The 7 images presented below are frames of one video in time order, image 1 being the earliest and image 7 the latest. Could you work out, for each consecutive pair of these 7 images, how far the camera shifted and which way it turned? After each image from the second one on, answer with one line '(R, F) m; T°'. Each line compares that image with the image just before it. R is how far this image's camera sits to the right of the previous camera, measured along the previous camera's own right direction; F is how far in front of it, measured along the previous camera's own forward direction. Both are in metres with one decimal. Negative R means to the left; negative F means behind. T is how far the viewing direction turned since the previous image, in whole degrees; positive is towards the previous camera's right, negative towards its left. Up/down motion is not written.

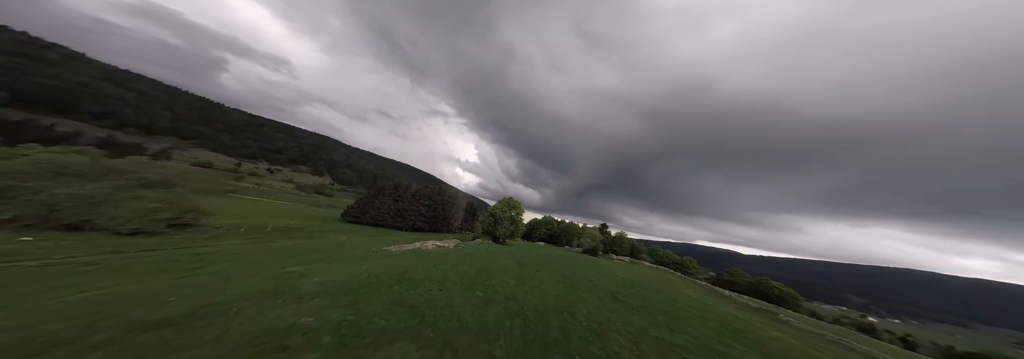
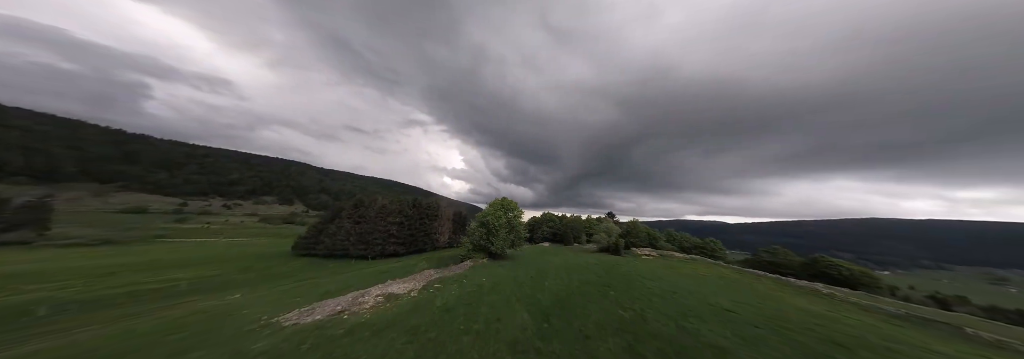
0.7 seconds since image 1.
(-0.3, +5.9) m; +3°
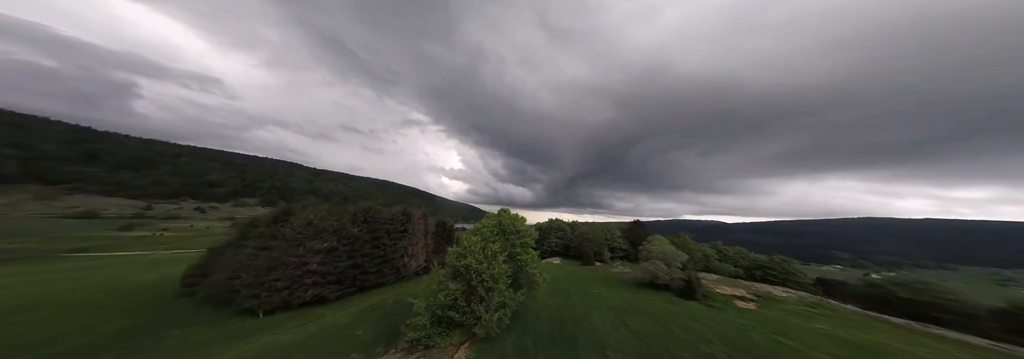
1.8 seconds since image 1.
(-0.3, +8.5) m; +1°
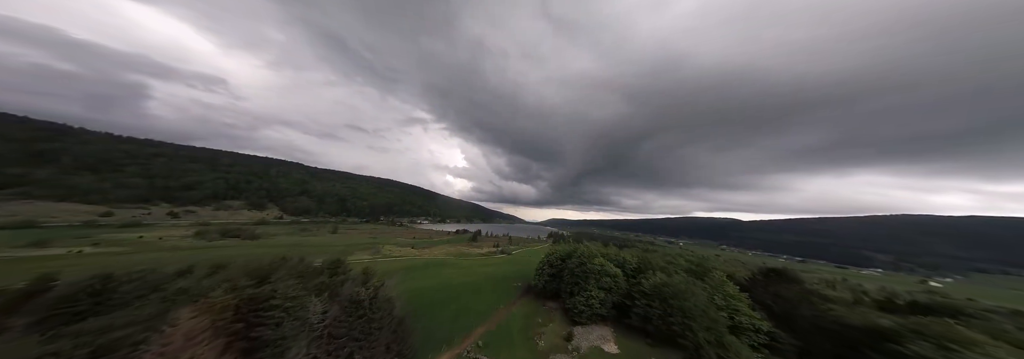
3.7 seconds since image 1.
(-0.4, +14.8) m; -1°
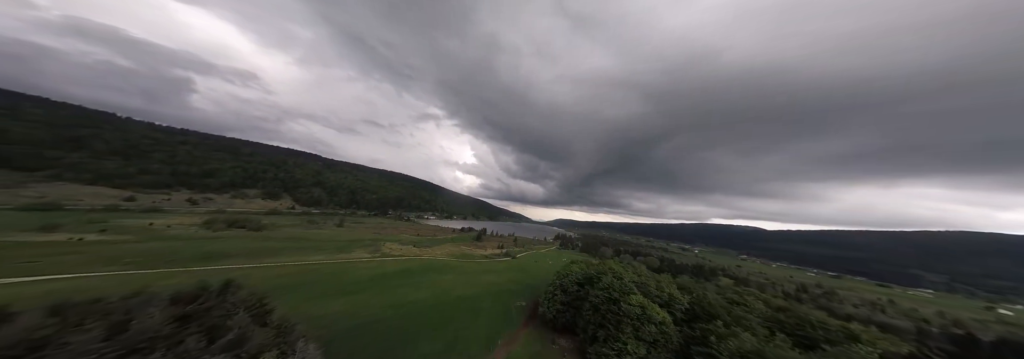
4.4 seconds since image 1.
(+0.9, +4.8) m; -3°
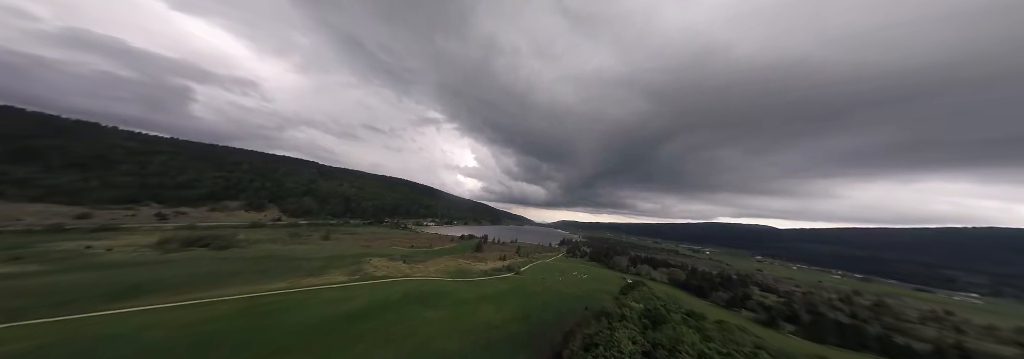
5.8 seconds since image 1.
(-0.1, +11.1) m; 0°
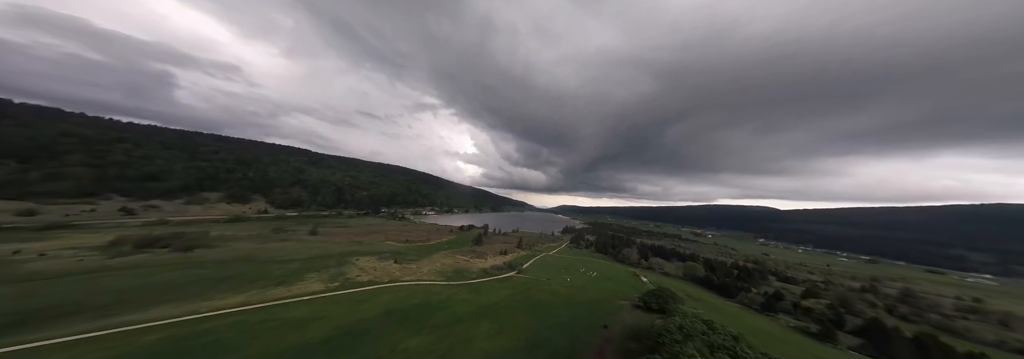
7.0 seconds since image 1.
(-0.3, +9.6) m; 0°
